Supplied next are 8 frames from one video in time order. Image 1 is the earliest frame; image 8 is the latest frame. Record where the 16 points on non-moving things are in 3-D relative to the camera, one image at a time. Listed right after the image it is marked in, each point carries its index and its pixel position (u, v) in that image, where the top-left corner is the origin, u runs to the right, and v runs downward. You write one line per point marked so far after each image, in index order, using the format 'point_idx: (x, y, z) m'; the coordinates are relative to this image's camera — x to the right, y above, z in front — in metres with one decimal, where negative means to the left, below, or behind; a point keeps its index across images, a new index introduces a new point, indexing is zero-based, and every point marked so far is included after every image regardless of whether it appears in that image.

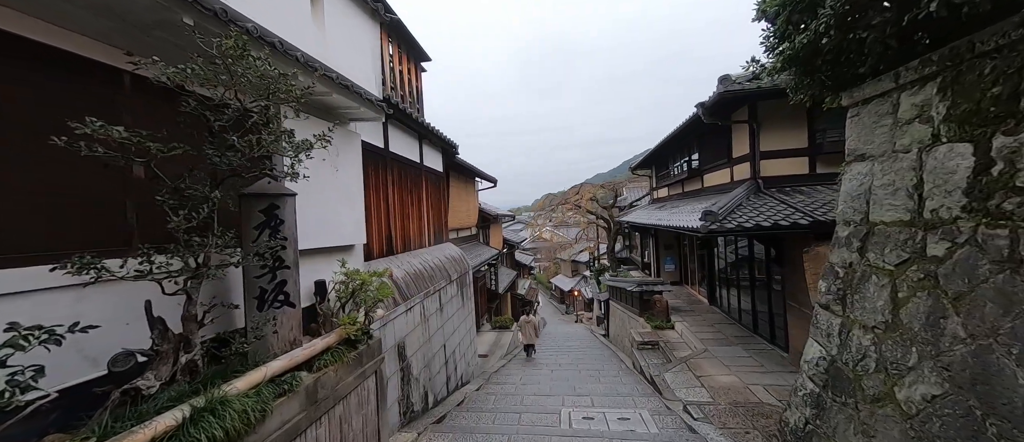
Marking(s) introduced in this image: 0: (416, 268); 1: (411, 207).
0: (-1.4, -0.7, +5.8) m
1: (-1.7, +0.2, +6.5) m
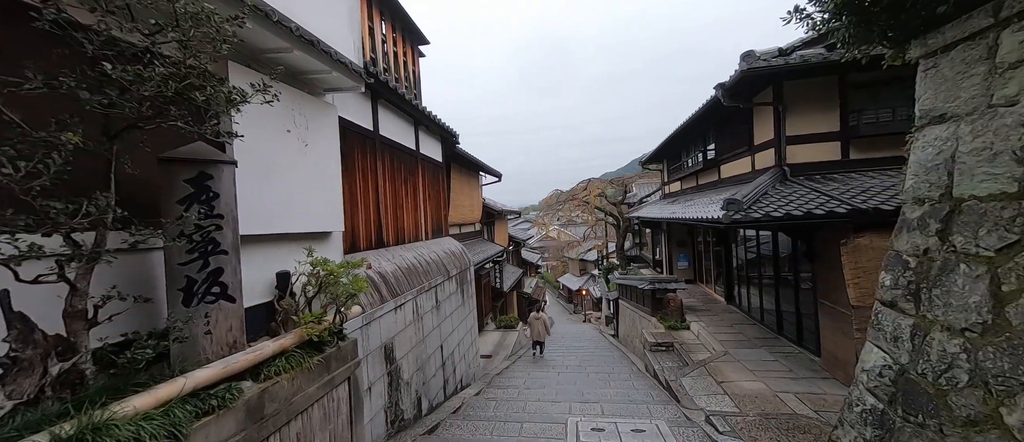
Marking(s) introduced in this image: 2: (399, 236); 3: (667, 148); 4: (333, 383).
0: (-1.4, -0.6, +5.3) m
1: (-1.6, +0.4, +6.0) m
2: (-1.6, -0.2, +5.6) m
3: (+5.5, +2.6, +13.7) m
4: (-1.2, -1.1, +2.6) m
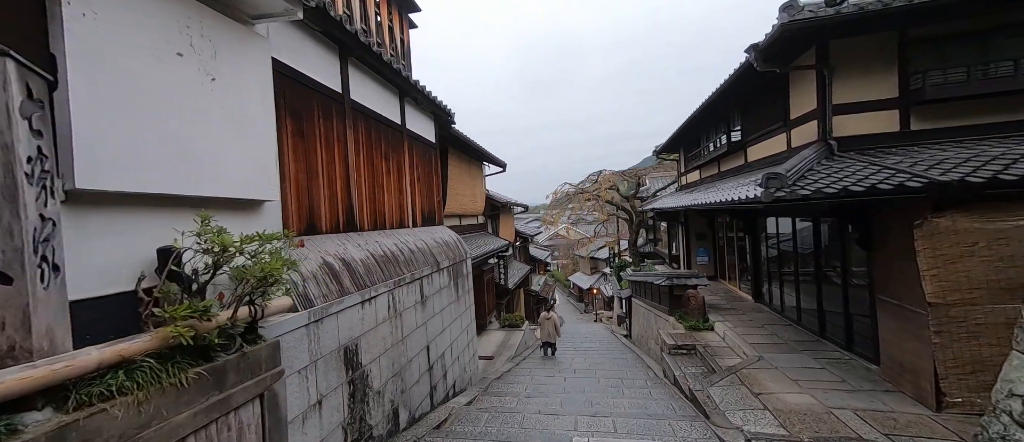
0: (-1.5, -0.3, +4.5) m
1: (-1.7, +0.6, +5.2) m
2: (-1.7, 0.0, +4.9) m
3: (+5.7, +2.9, +12.7) m
4: (-1.3, -0.9, +1.9) m
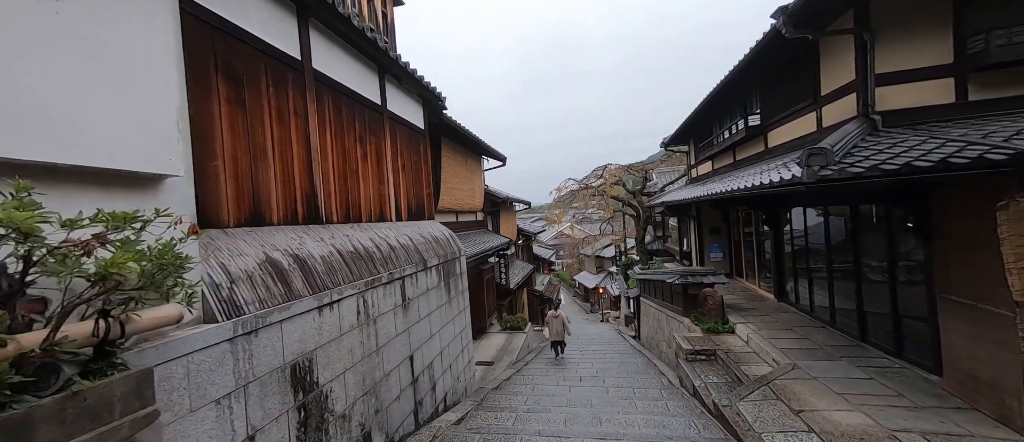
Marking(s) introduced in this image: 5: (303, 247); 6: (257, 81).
0: (-1.5, -0.2, +3.8) m
1: (-1.7, +0.7, +4.6) m
2: (-1.8, +0.1, +4.2) m
3: (+5.7, +3.0, +12.0) m
4: (-1.4, -0.8, +1.2) m
5: (-1.7, -0.2, +3.2) m
6: (-2.0, +1.1, +3.1) m
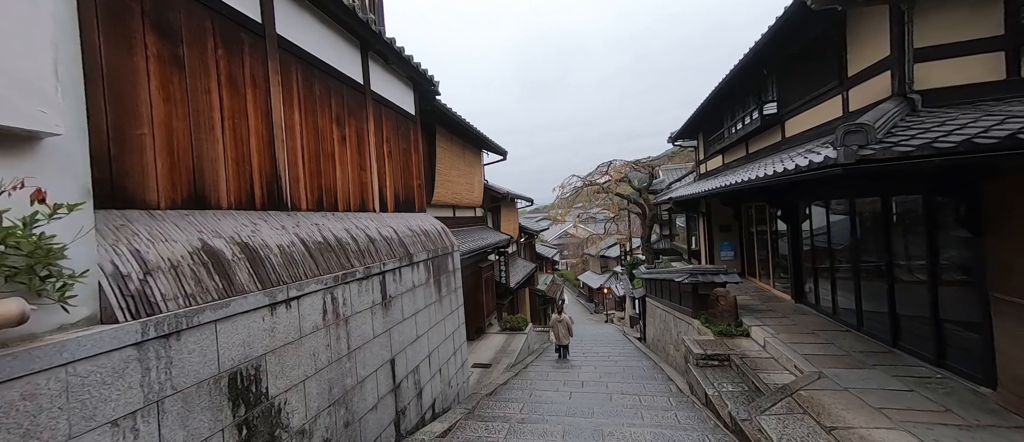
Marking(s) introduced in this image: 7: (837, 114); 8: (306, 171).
0: (-1.6, -0.1, +3.4) m
1: (-1.8, +0.8, +4.1) m
2: (-1.8, +0.2, +3.7) m
3: (+5.7, +3.1, +11.4) m
4: (-1.6, -0.7, +0.7) m
5: (-1.8, -0.1, +2.7) m
6: (-2.1, +1.2, +2.6) m
7: (+4.8, +1.6, +5.7) m
8: (-1.9, +0.5, +3.5) m
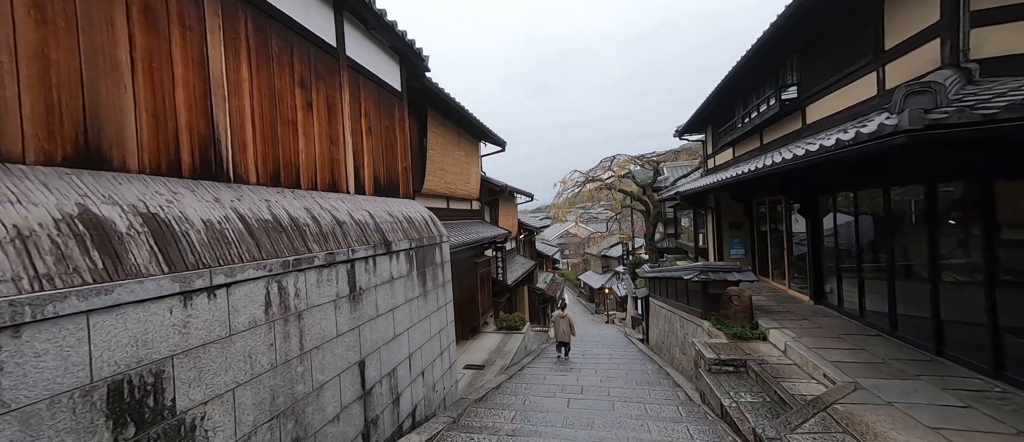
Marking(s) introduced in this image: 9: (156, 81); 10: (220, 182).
0: (-1.7, +0.1, +2.8) m
1: (-1.9, +1.0, +3.6) m
2: (-1.9, +0.4, +3.2) m
3: (+5.7, +3.2, +10.8) m
4: (-1.7, -0.5, +0.2) m
5: (-1.9, +0.1, +2.2) m
6: (-2.2, +1.4, +2.1) m
7: (+4.7, +1.7, +5.1) m
8: (-2.0, +0.7, +3.0) m
9: (-2.1, +0.8, +2.3) m
10: (-2.0, +0.3, +2.6) m
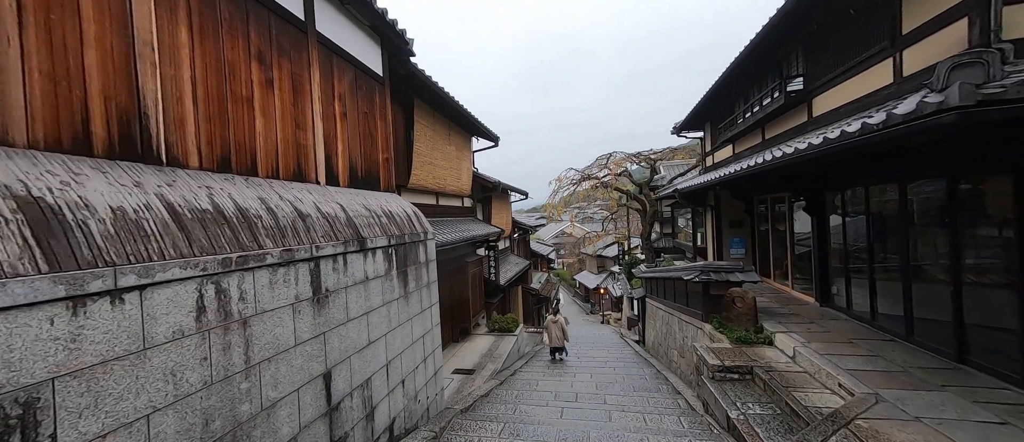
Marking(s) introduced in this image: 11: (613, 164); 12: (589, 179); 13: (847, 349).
0: (-1.8, +0.1, +2.4) m
1: (-2.0, +1.1, +3.2) m
2: (-2.0, +0.5, +2.8) m
3: (+5.5, +3.3, +10.5) m
4: (-1.7, -0.4, -0.2) m
5: (-2.0, +0.1, +1.8) m
6: (-2.3, +1.5, +1.6) m
7: (+4.6, +1.7, +4.8) m
8: (-2.1, +0.7, +2.6) m
9: (-2.2, +0.9, +1.9) m
10: (-2.1, +0.3, +2.2) m
11: (+4.2, +2.4, +16.0) m
12: (+3.2, +1.8, +16.0) m
13: (+4.1, -1.5, +4.7) m
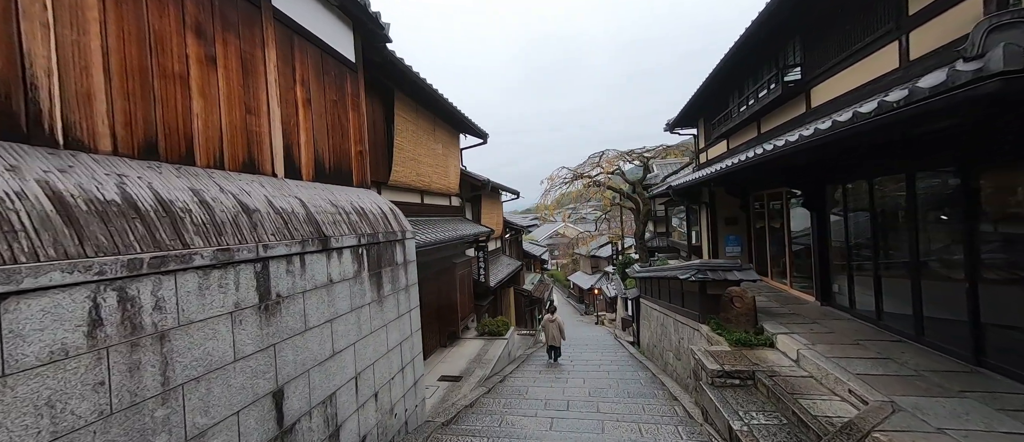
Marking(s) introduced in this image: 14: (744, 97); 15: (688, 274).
0: (-2.0, +0.1, +2.0) m
1: (-2.2, +1.1, +2.8) m
2: (-2.2, +0.5, +2.4) m
3: (+5.2, +3.3, +10.2) m
4: (-1.9, -0.4, -0.6) m
5: (-2.1, +0.2, +1.4) m
6: (-2.4, +1.5, +1.2) m
7: (+4.4, +1.8, +4.5) m
8: (-2.2, +0.7, +2.2) m
9: (-2.4, +0.9, +1.5) m
10: (-2.3, +0.4, +1.8) m
11: (+3.8, +2.4, +15.7) m
12: (+2.8, +1.8, +15.7) m
13: (+3.9, -1.5, +4.4) m
14: (+5.2, +2.8, +8.5) m
15: (+2.9, -0.9, +6.4) m
